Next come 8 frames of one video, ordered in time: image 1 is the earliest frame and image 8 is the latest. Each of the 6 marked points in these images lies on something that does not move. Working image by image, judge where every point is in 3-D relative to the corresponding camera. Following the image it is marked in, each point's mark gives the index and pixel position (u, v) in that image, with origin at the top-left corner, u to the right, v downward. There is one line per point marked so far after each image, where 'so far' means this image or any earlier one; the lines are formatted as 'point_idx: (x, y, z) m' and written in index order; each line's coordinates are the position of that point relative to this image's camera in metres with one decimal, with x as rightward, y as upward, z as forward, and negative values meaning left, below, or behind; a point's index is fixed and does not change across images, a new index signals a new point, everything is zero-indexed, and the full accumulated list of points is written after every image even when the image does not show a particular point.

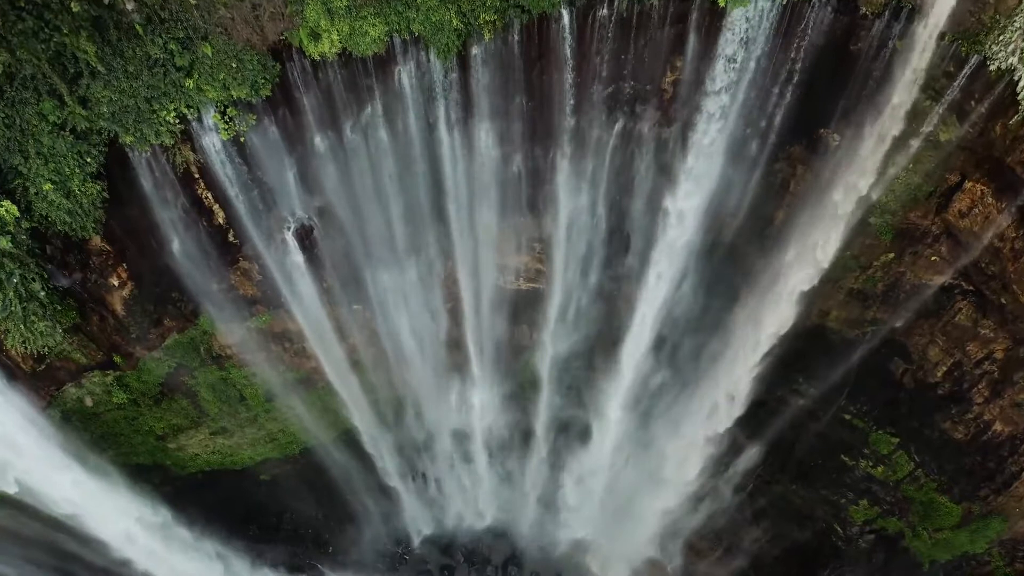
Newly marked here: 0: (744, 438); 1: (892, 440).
0: (+4.4, -2.9, +12.8) m
1: (+6.5, -2.6, +11.3) m
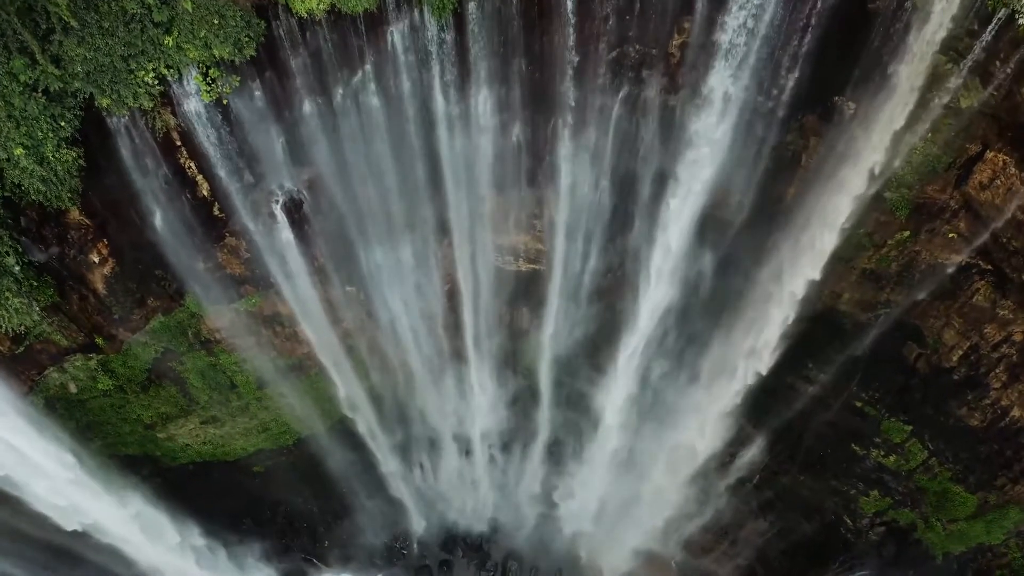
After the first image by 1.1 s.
0: (+4.4, -2.6, +12.4) m
1: (+6.4, -2.3, +10.9) m
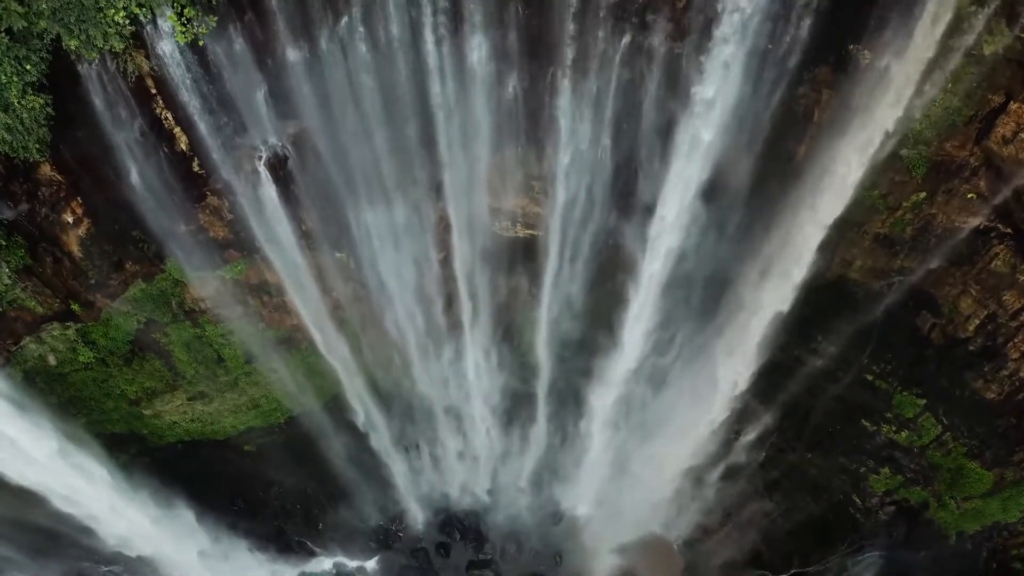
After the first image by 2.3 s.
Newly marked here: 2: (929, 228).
0: (+4.4, -2.0, +11.9) m
1: (+6.4, -1.8, +10.5) m
2: (+5.7, +0.8, +9.2) m
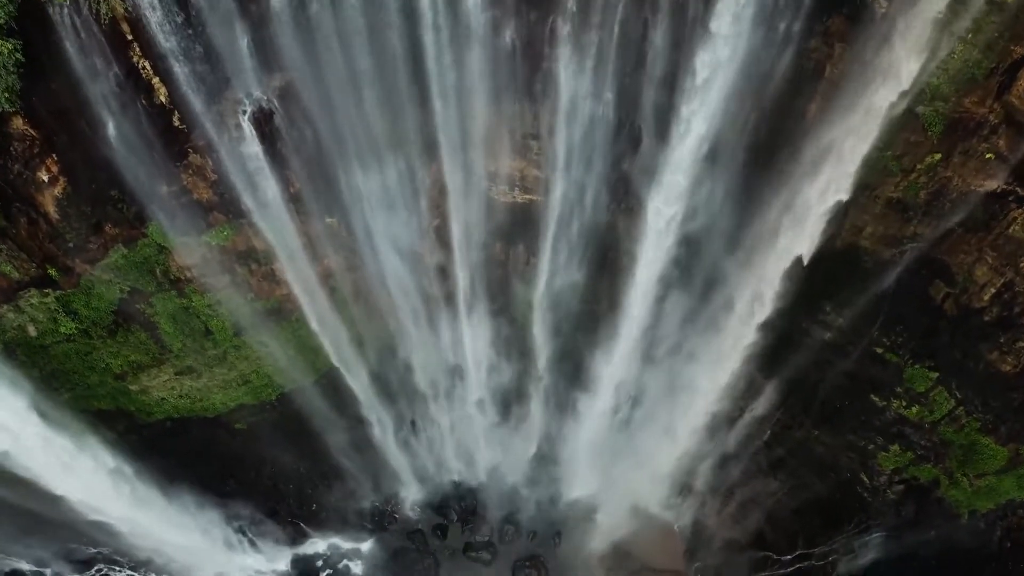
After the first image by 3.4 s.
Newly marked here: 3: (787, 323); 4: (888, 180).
0: (+4.4, -1.6, +11.6) m
1: (+6.4, -1.3, +10.1) m
2: (+5.7, +1.3, +8.8) m
3: (+4.5, -0.6, +10.8) m
4: (+5.1, +1.4, +9.0) m
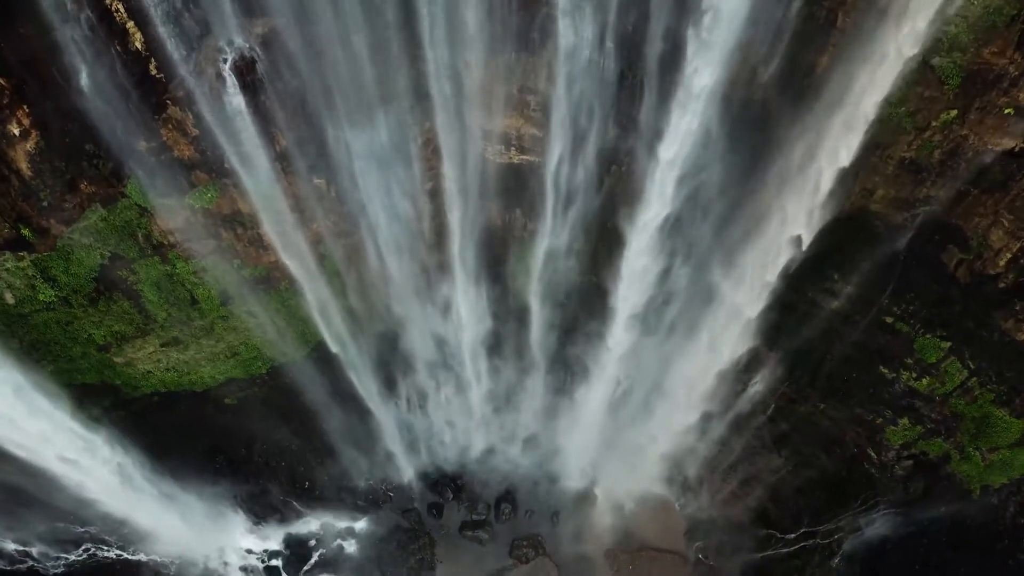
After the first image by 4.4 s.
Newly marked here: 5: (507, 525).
0: (+4.3, -1.0, +11.2) m
1: (+6.3, -0.8, +9.8) m
2: (+5.7, +1.7, +8.4) m
3: (+4.5, -0.1, +10.5) m
4: (+5.0, +1.9, +8.6) m
5: (-0.1, -4.5, +12.5) m
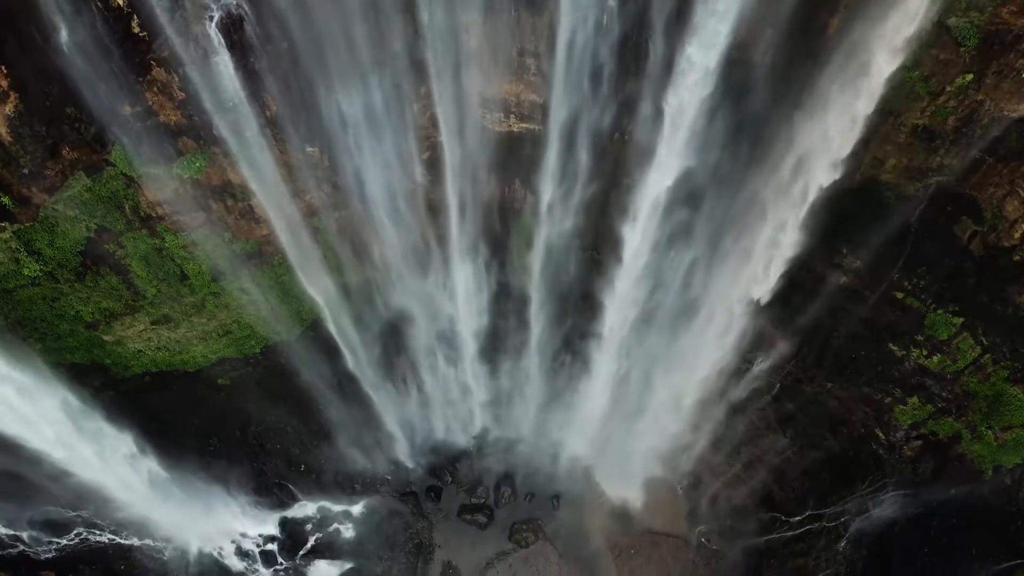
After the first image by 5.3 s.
0: (+4.3, -0.6, +10.9) m
1: (+6.3, -0.5, +9.5) m
2: (+5.7, +2.1, +8.1) m
3: (+4.4, +0.3, +10.2) m
4: (+5.0, +2.3, +8.3) m
5: (-0.1, -4.1, +12.3) m
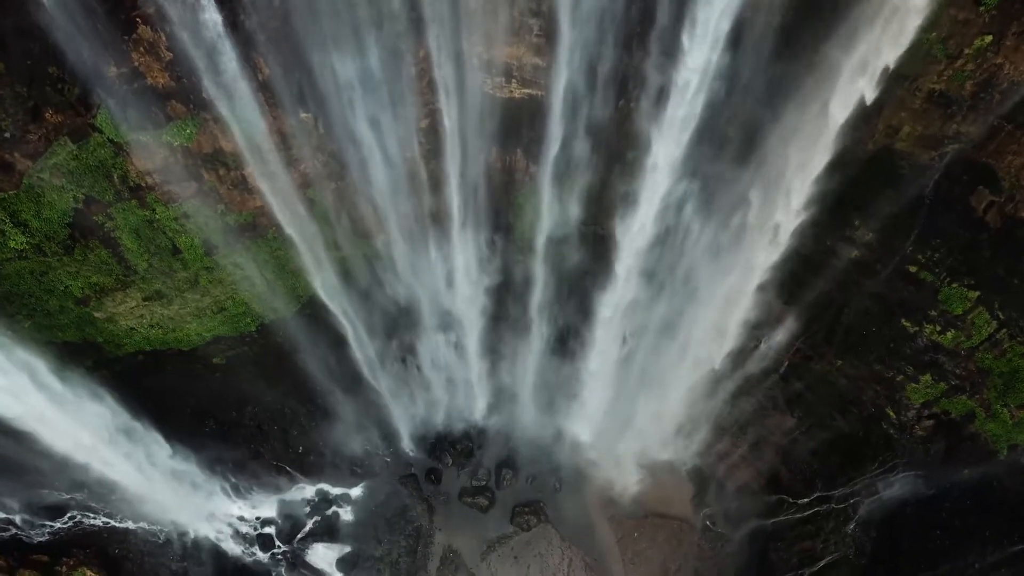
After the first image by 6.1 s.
0: (+4.4, -0.2, +10.7) m
1: (+6.4, -0.1, +9.2) m
2: (+5.7, +2.5, +7.7) m
3: (+4.5, +0.7, +9.9) m
4: (+5.1, +2.7, +8.0) m
5: (-0.1, -3.7, +12.1) m
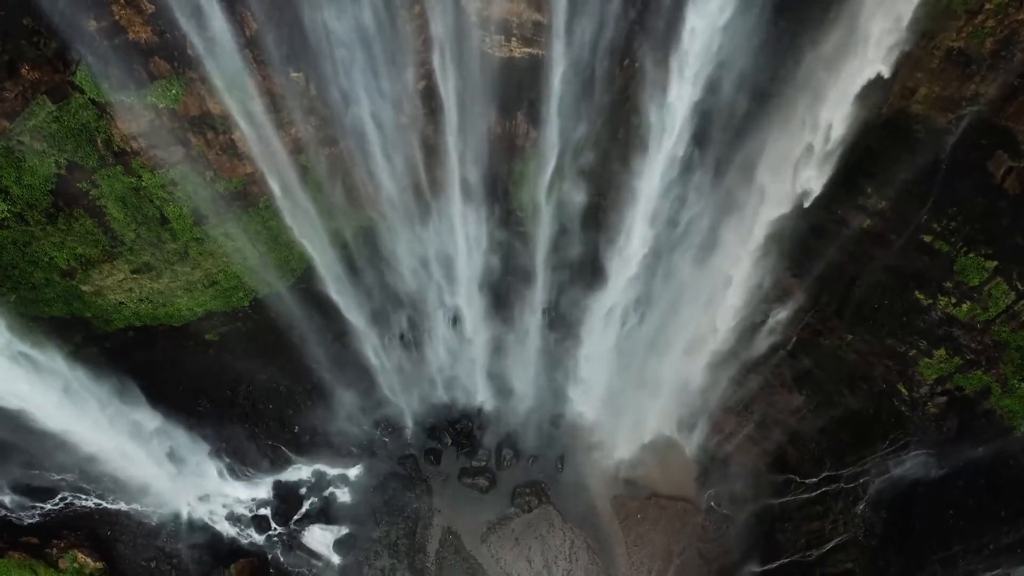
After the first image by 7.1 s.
0: (+4.4, +0.2, +10.3) m
1: (+6.4, +0.3, +8.8) m
2: (+5.7, +2.9, +7.4) m
3: (+4.5, +1.1, +9.5) m
4: (+5.0, +3.1, +7.6) m
5: (-0.1, -3.3, +11.8) m
